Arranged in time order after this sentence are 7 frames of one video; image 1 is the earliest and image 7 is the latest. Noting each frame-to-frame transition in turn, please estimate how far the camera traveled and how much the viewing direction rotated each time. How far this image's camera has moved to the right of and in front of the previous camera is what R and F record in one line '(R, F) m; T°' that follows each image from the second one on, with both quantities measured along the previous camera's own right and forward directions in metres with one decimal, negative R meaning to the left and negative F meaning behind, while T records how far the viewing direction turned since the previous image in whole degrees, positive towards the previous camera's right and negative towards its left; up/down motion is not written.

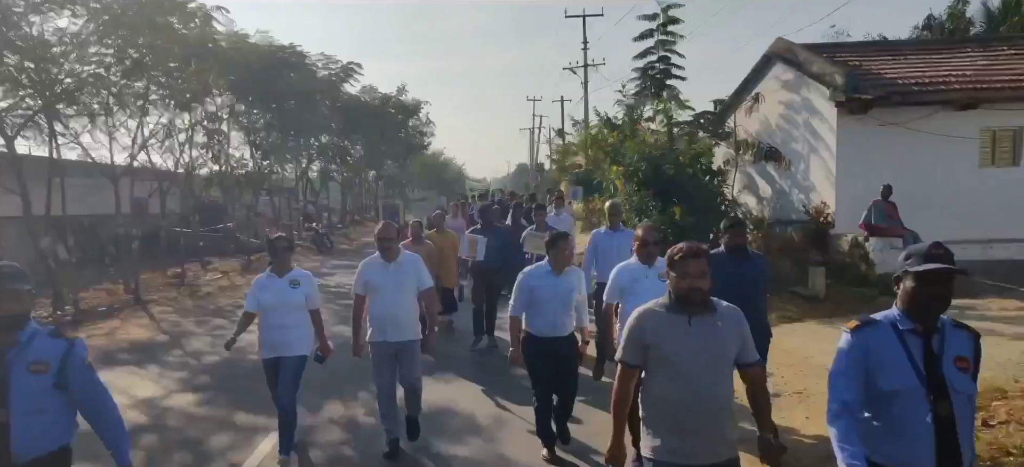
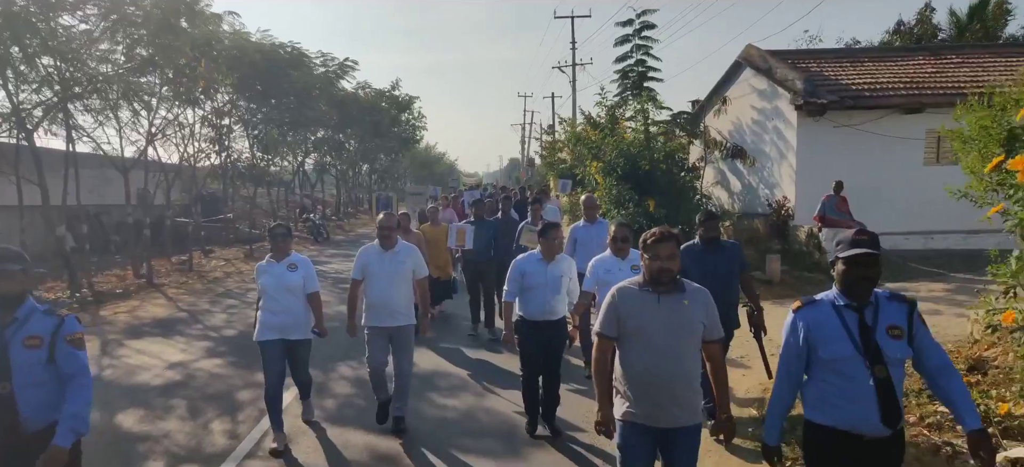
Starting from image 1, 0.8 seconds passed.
(+0.1, -1.1) m; +1°
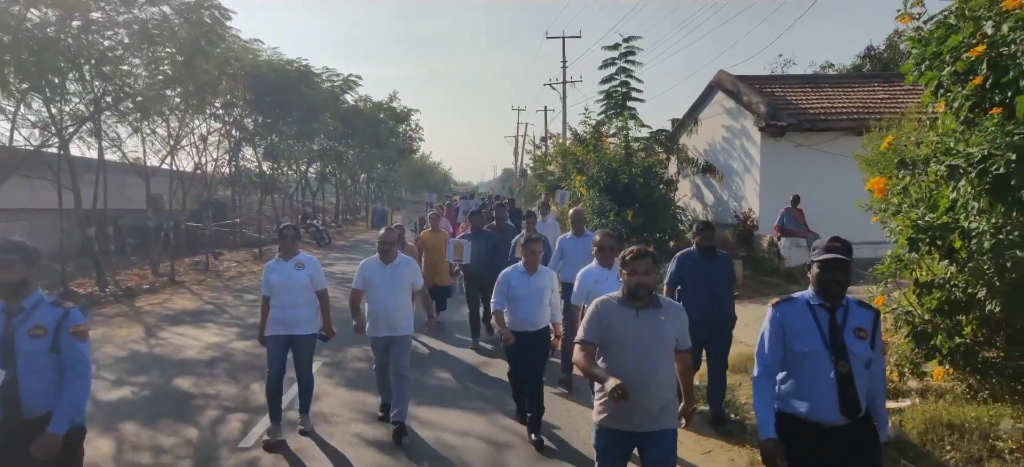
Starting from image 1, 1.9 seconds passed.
(+0.1, -1.5) m; +1°
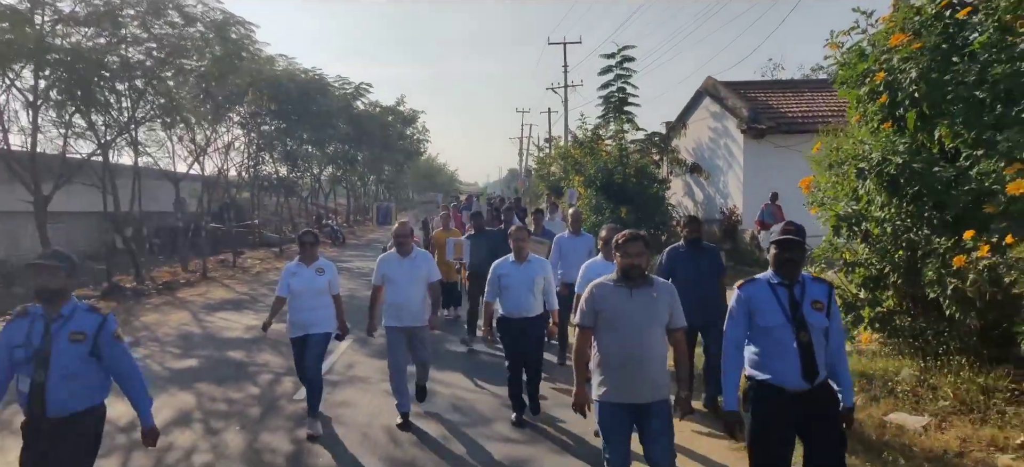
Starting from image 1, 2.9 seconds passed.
(+0.1, -1.4) m; -1°
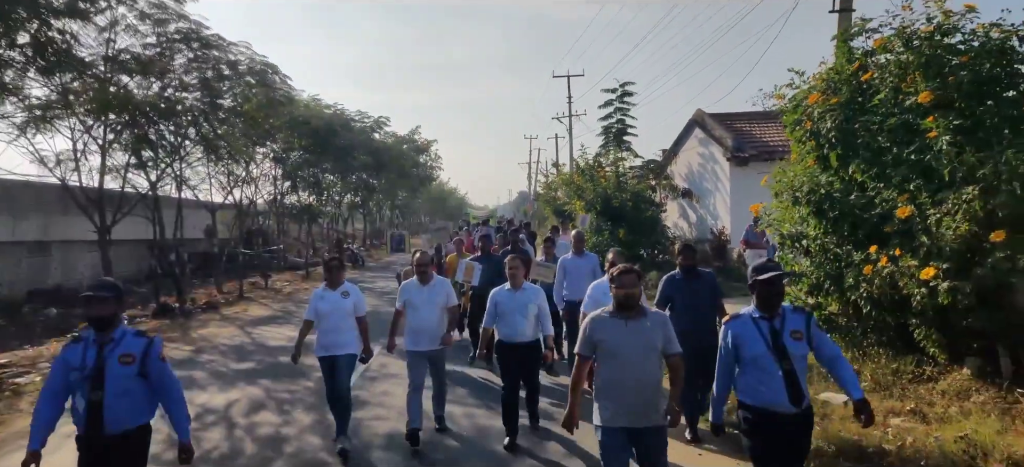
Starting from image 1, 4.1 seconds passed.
(+0.1, -1.7) m; -1°
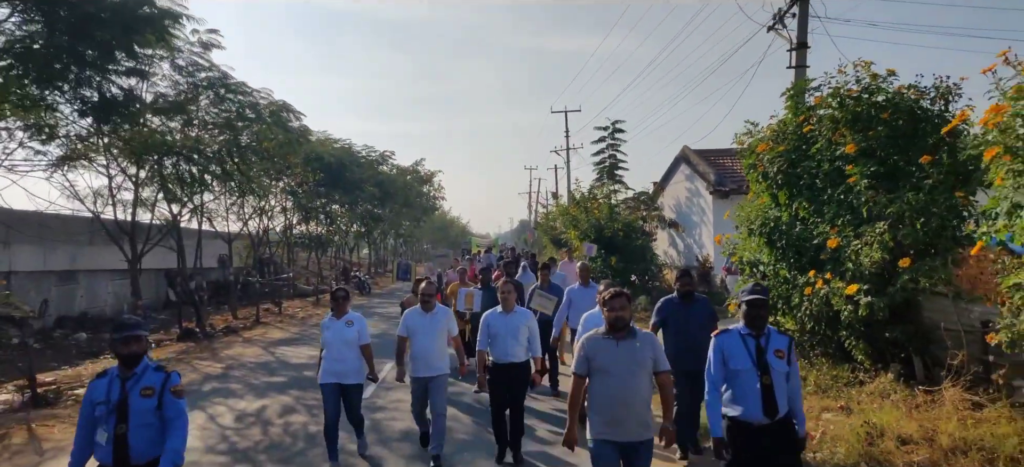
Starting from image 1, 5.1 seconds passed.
(+0.1, -1.4) m; 0°
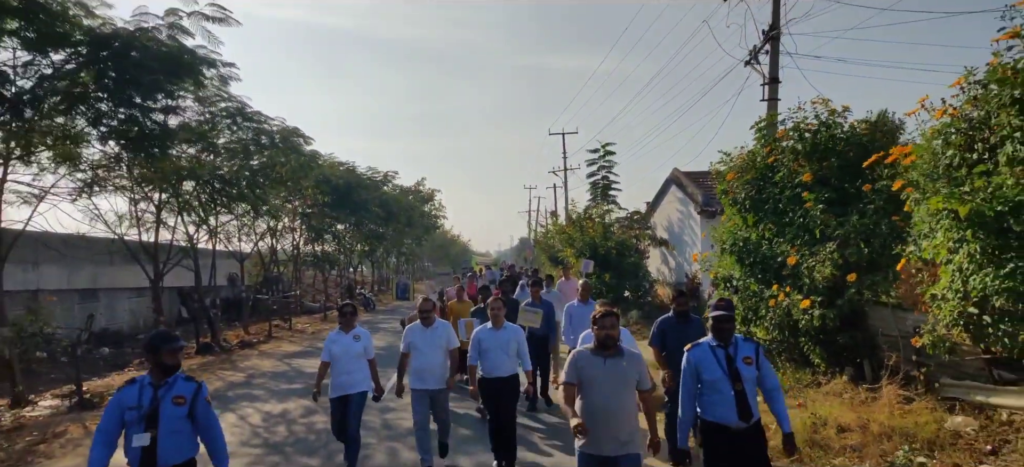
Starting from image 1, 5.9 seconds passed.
(0.0, -1.1) m; 0°
